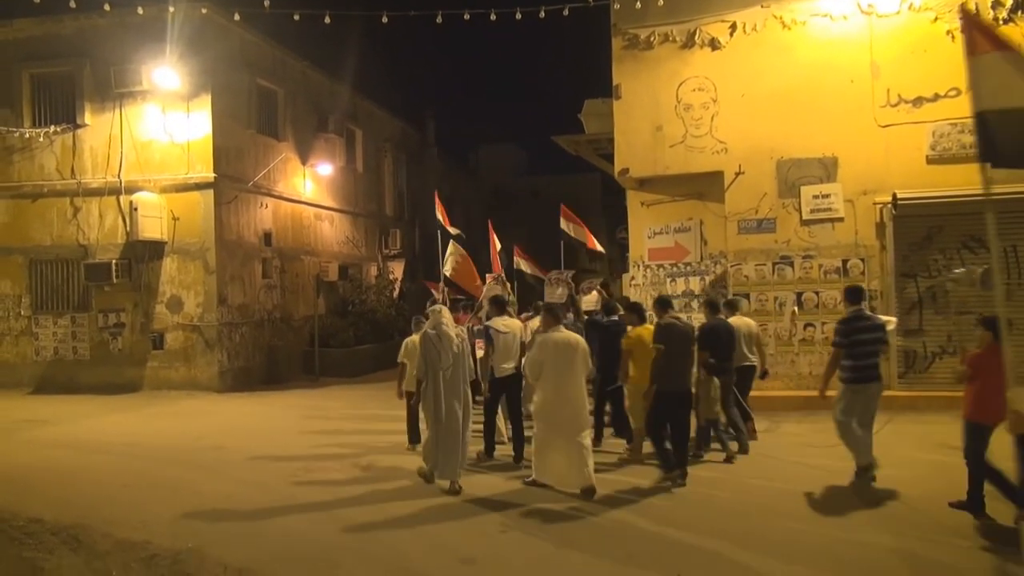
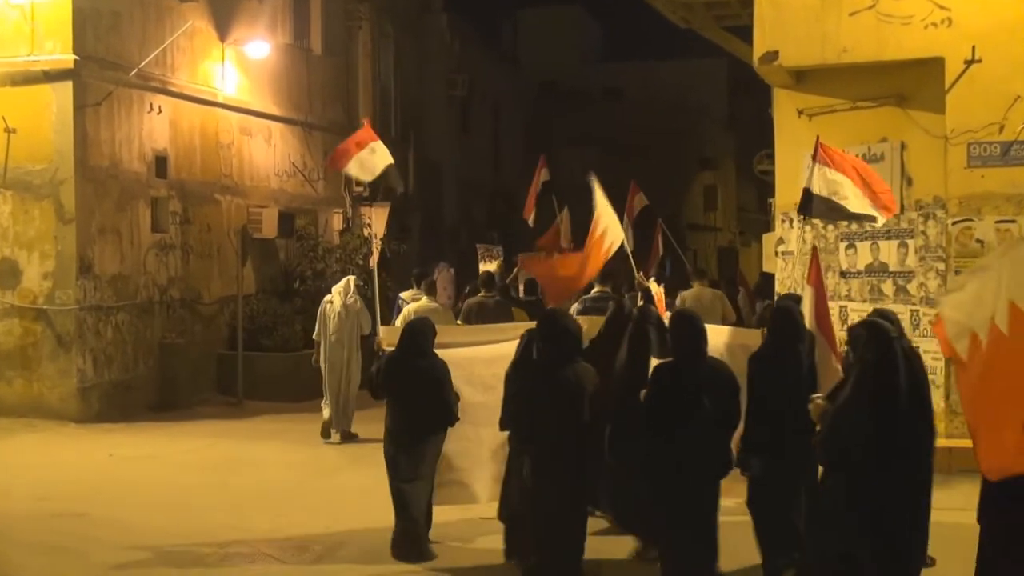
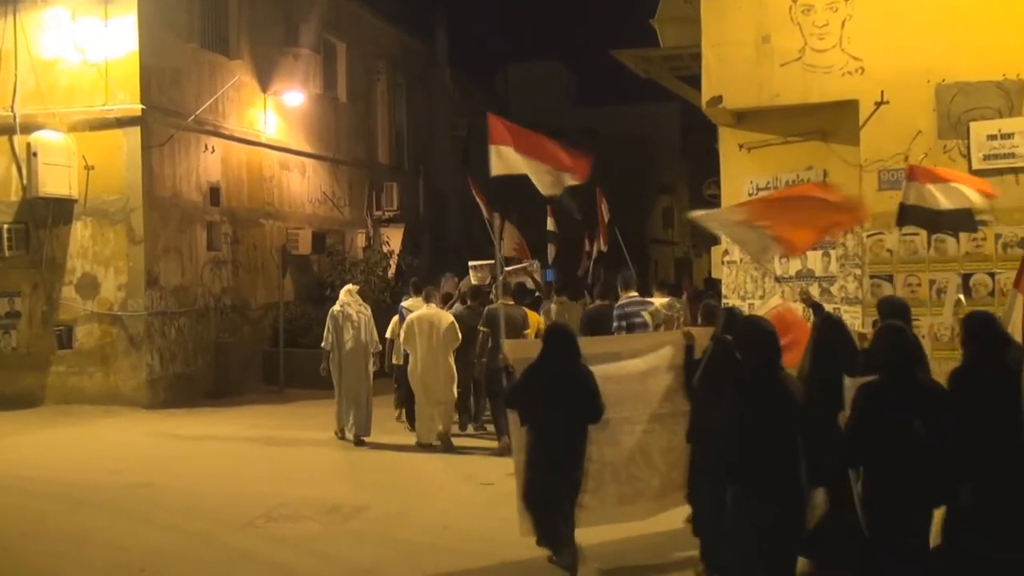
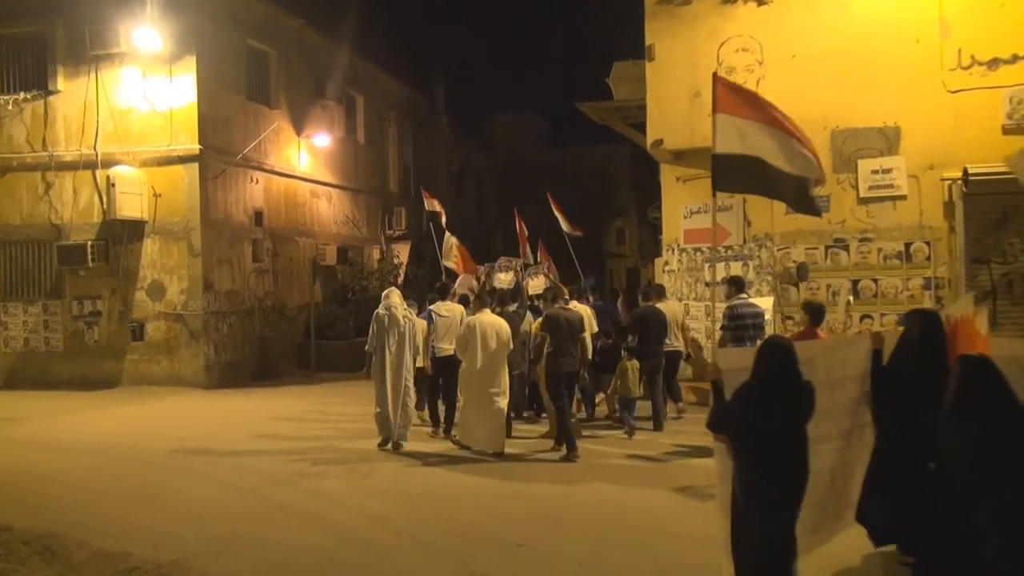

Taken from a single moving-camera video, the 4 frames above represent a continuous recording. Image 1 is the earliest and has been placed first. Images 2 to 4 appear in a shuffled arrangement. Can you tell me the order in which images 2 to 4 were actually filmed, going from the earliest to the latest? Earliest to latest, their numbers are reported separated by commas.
4, 3, 2
